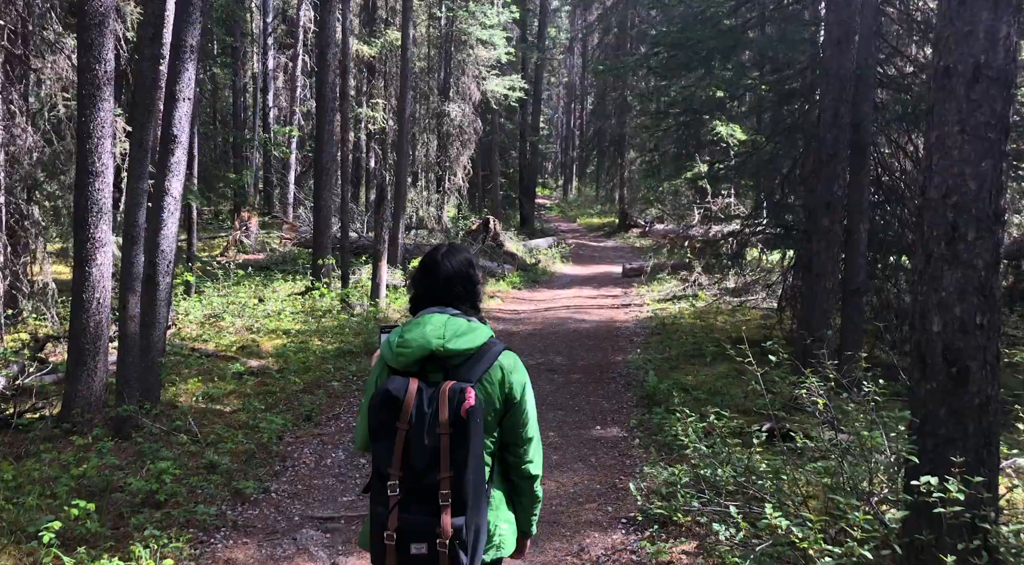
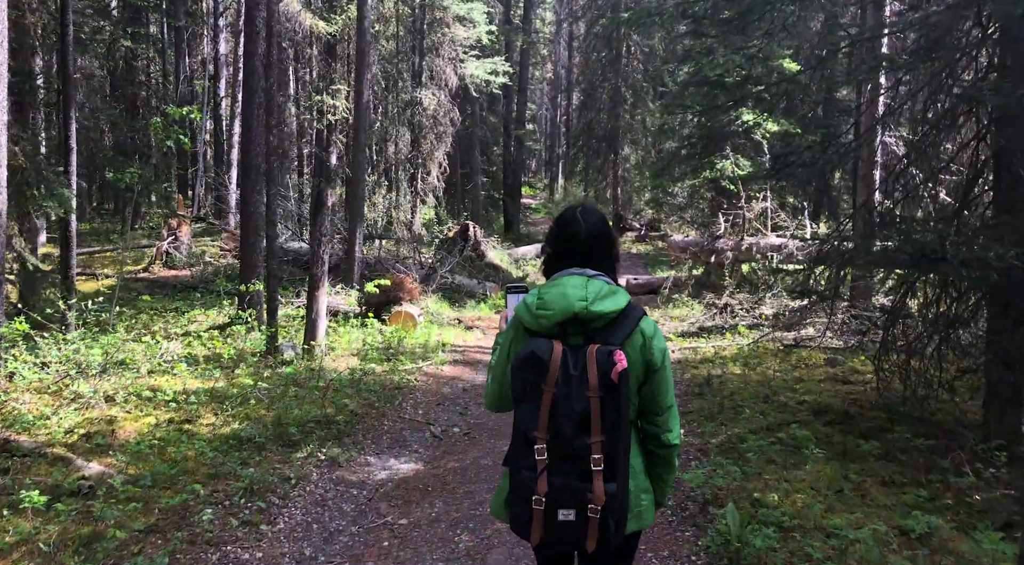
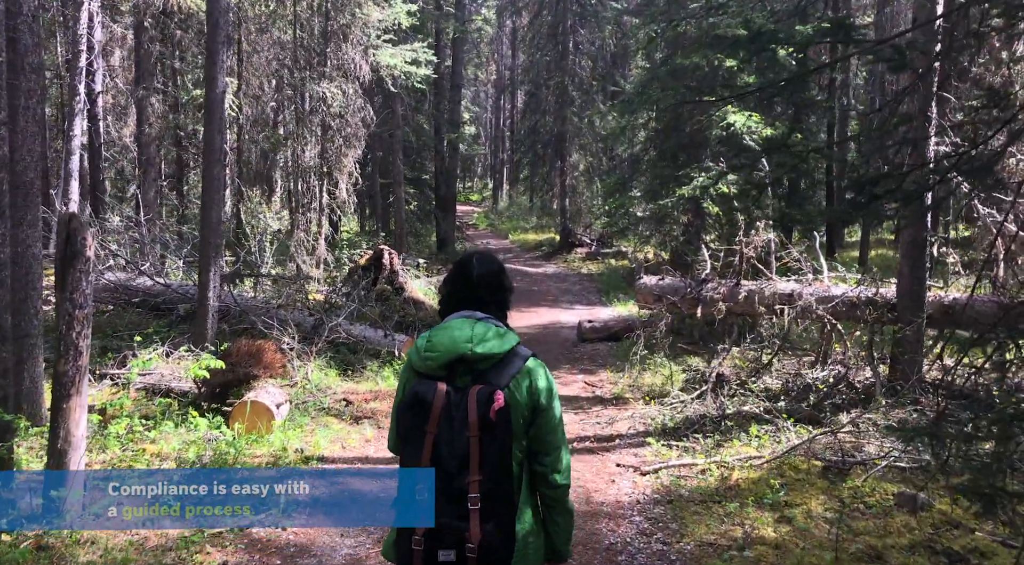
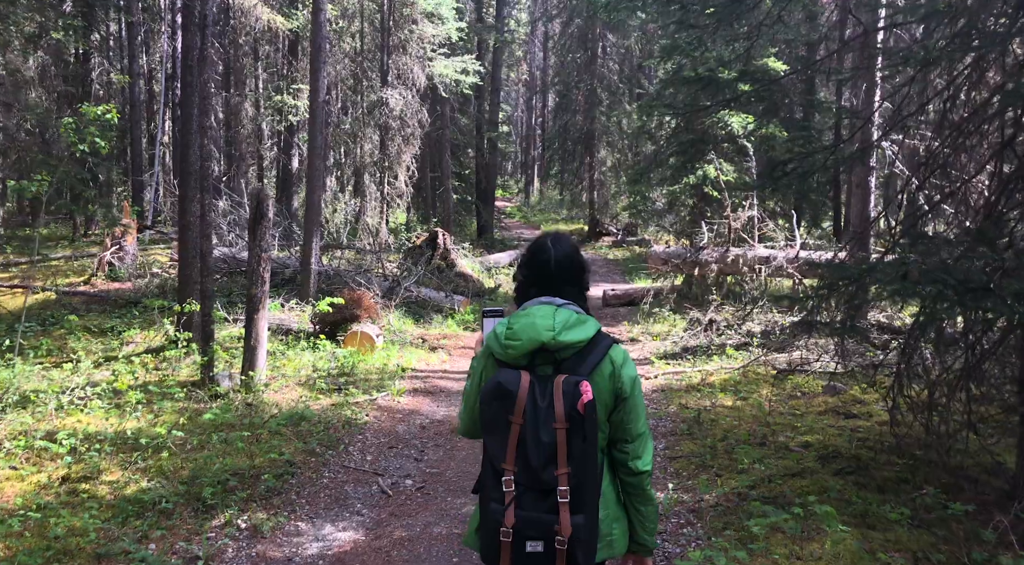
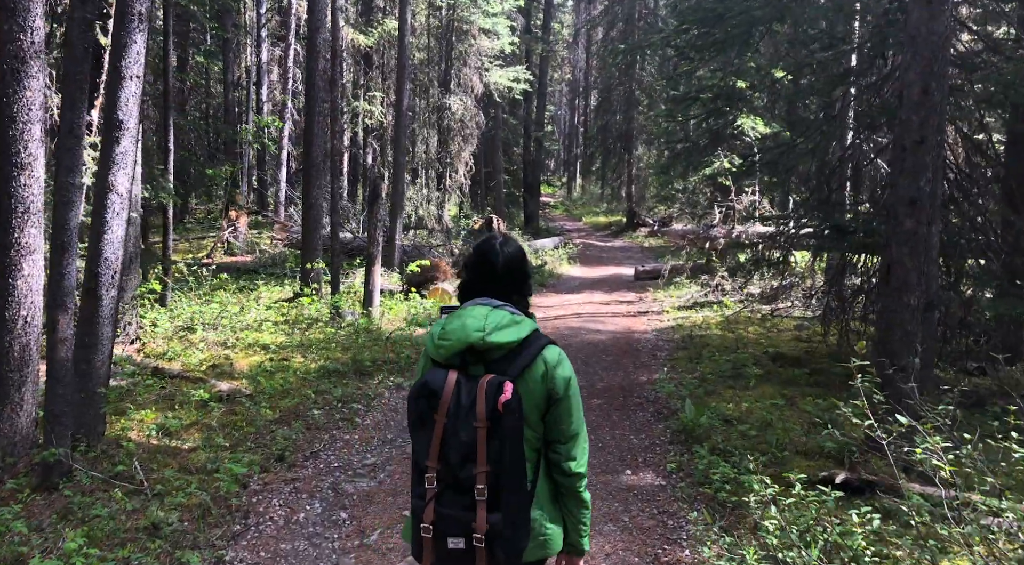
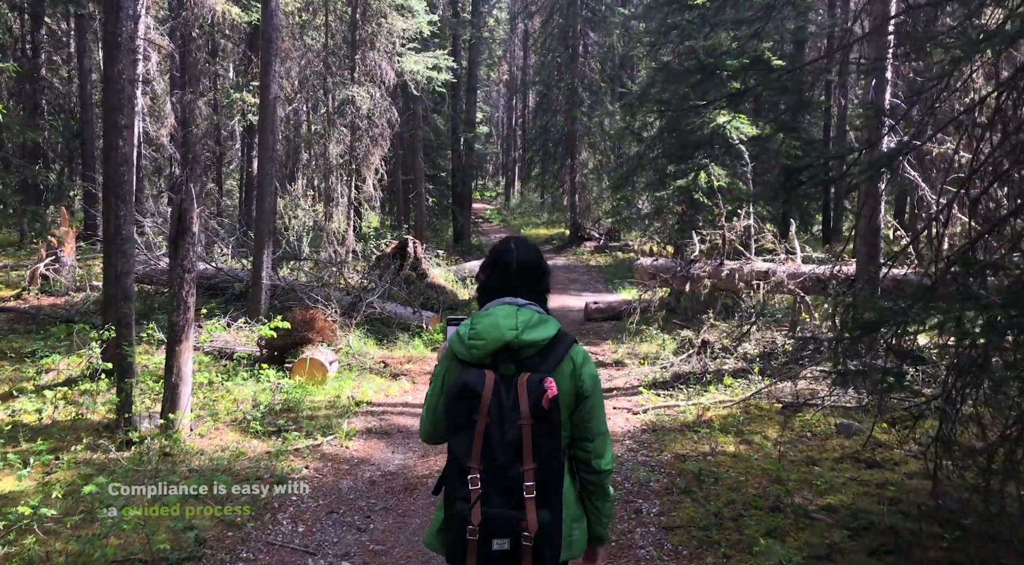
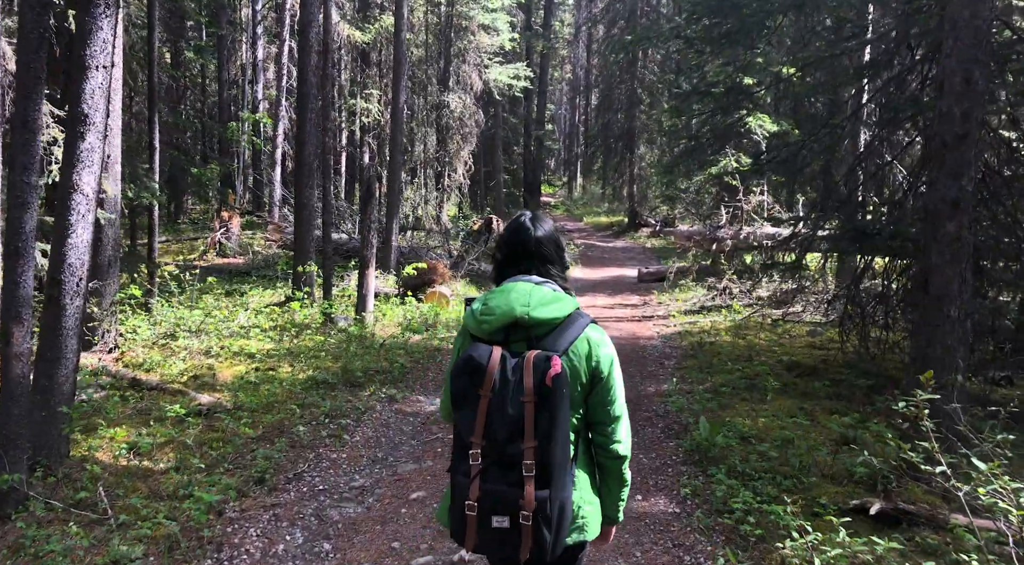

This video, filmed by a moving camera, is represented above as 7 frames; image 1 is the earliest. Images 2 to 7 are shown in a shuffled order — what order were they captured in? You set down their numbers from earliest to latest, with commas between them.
5, 7, 2, 4, 6, 3
